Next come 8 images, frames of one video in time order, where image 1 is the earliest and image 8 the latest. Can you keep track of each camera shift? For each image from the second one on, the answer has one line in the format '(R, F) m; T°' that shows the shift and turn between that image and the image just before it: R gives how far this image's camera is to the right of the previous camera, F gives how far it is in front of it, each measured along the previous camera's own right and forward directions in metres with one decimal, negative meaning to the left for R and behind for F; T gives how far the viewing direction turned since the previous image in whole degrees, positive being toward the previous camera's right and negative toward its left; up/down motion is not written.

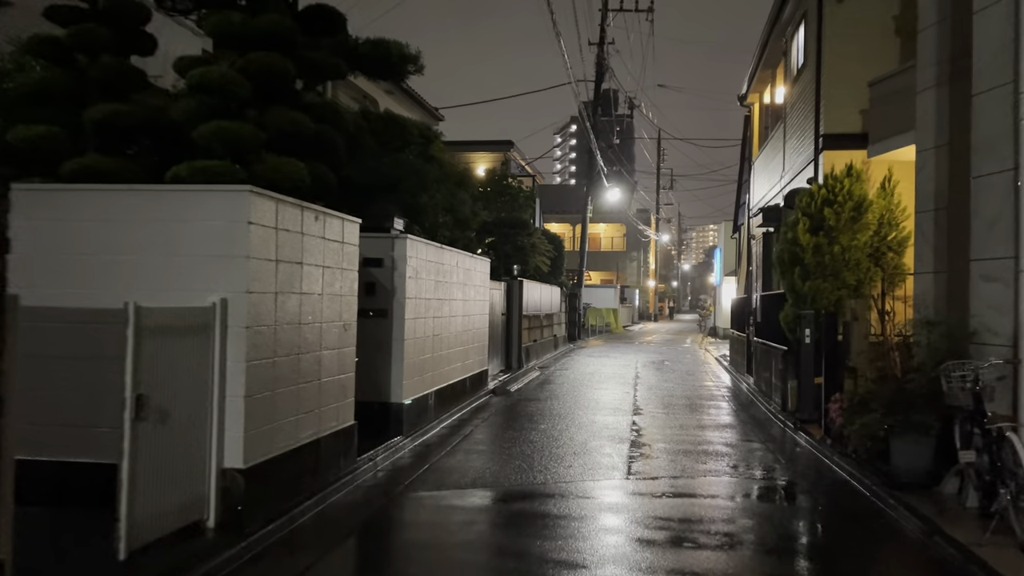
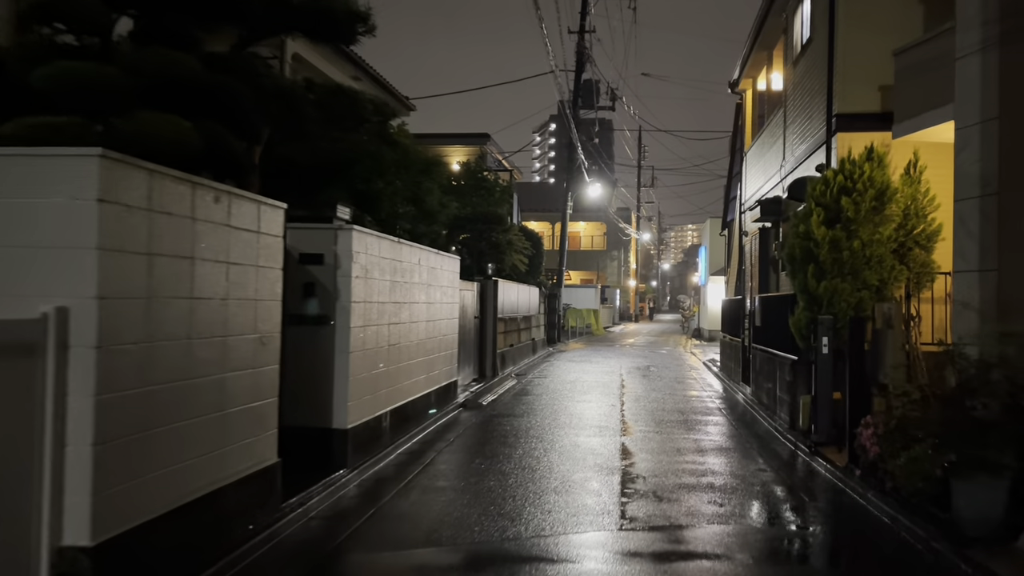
(+0.1, +1.6) m; +1°
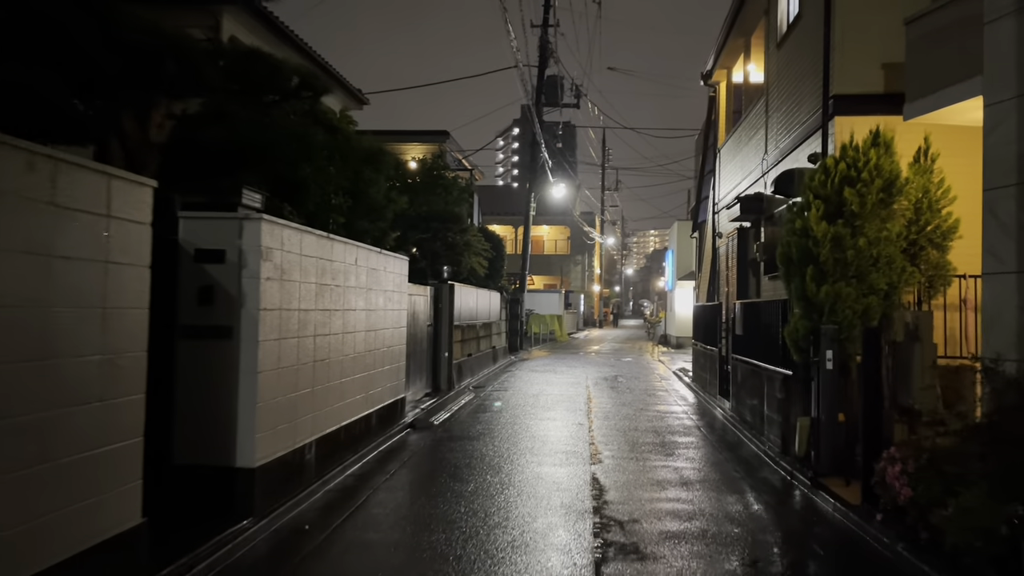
(+0.1, +1.5) m; +3°
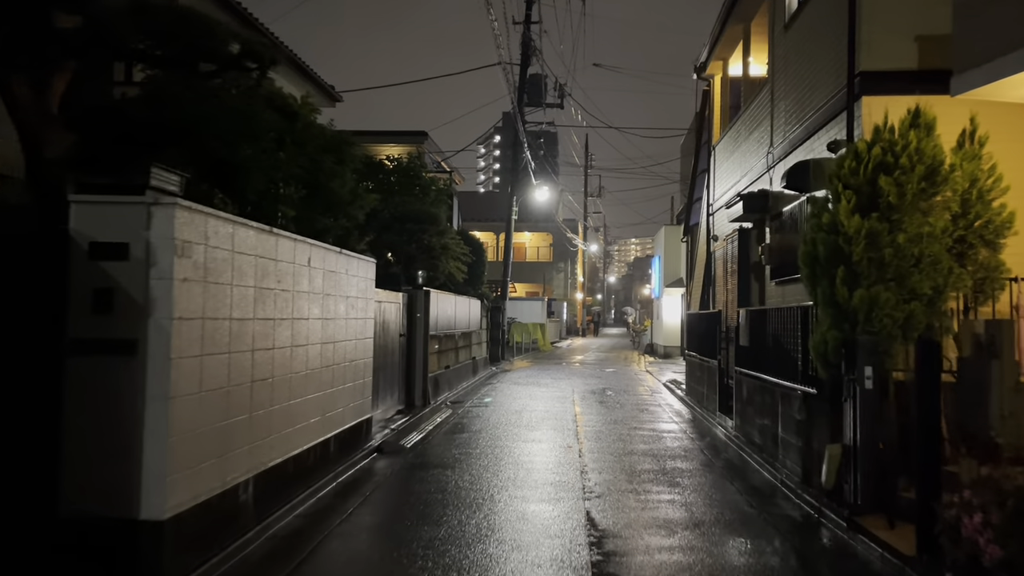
(0.0, +1.3) m; +1°
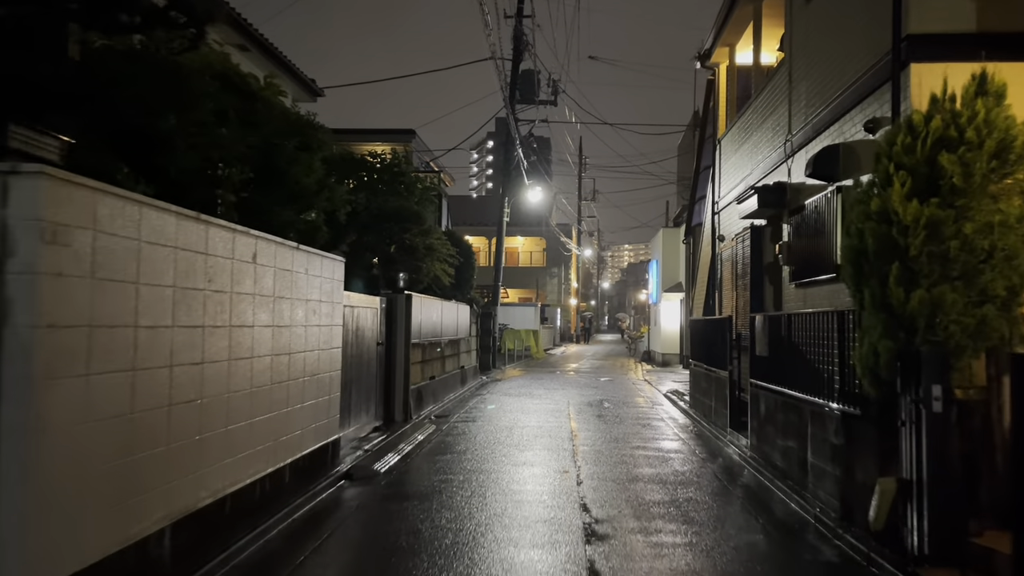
(+0.1, +1.3) m; 0°
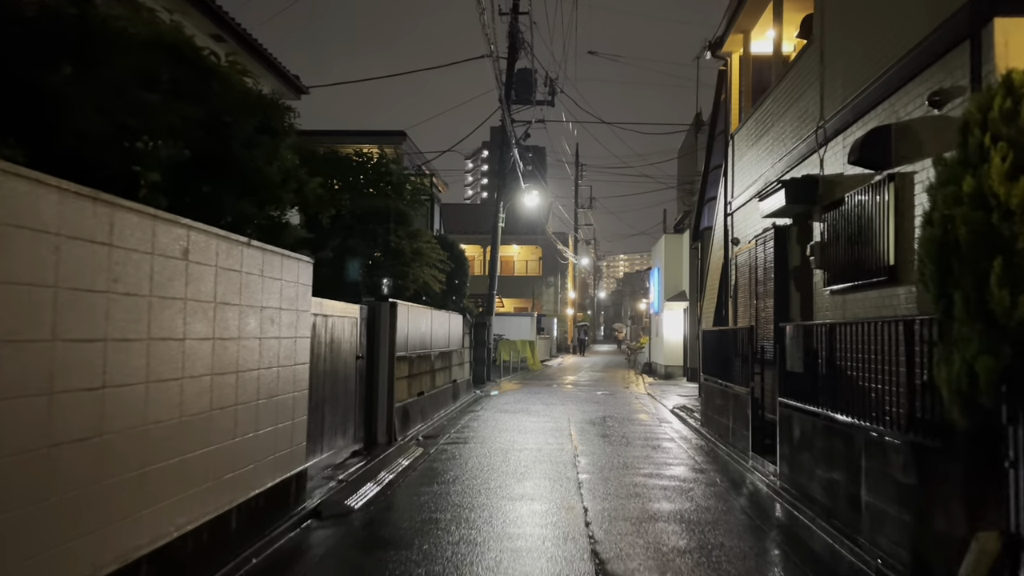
(0.0, +1.3) m; 0°
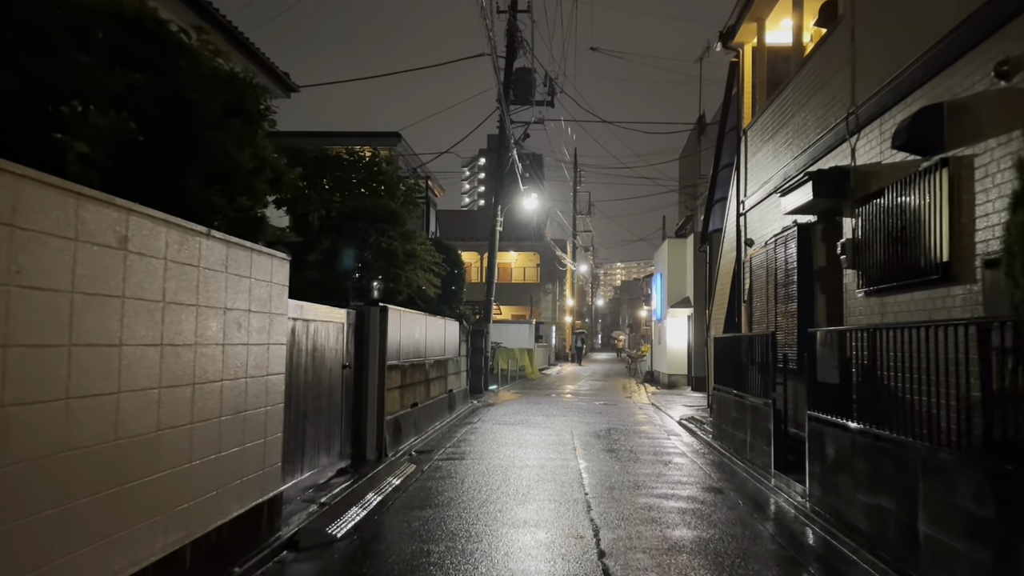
(0.0, +0.9) m; 0°
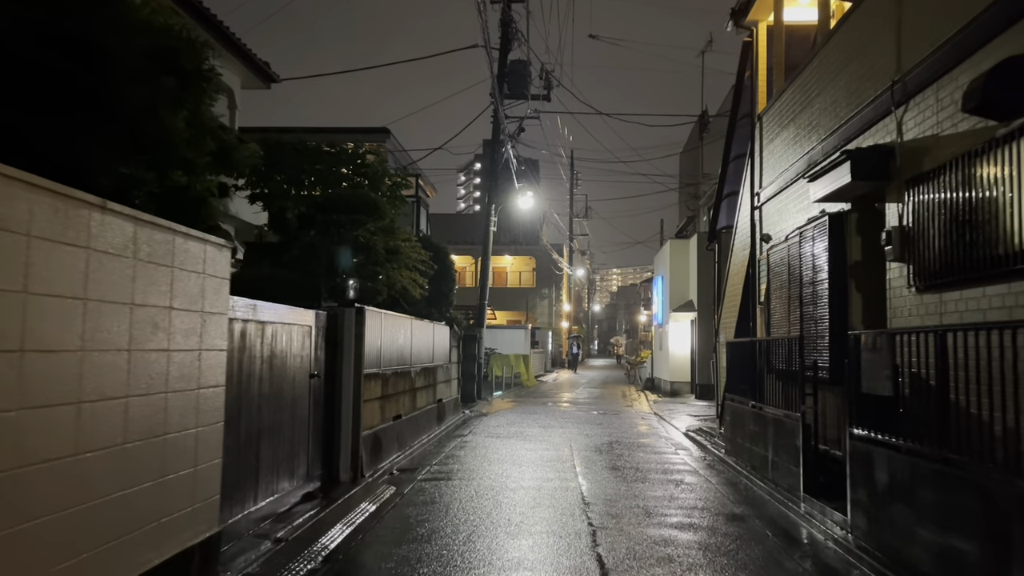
(0.0, +1.2) m; 0°
